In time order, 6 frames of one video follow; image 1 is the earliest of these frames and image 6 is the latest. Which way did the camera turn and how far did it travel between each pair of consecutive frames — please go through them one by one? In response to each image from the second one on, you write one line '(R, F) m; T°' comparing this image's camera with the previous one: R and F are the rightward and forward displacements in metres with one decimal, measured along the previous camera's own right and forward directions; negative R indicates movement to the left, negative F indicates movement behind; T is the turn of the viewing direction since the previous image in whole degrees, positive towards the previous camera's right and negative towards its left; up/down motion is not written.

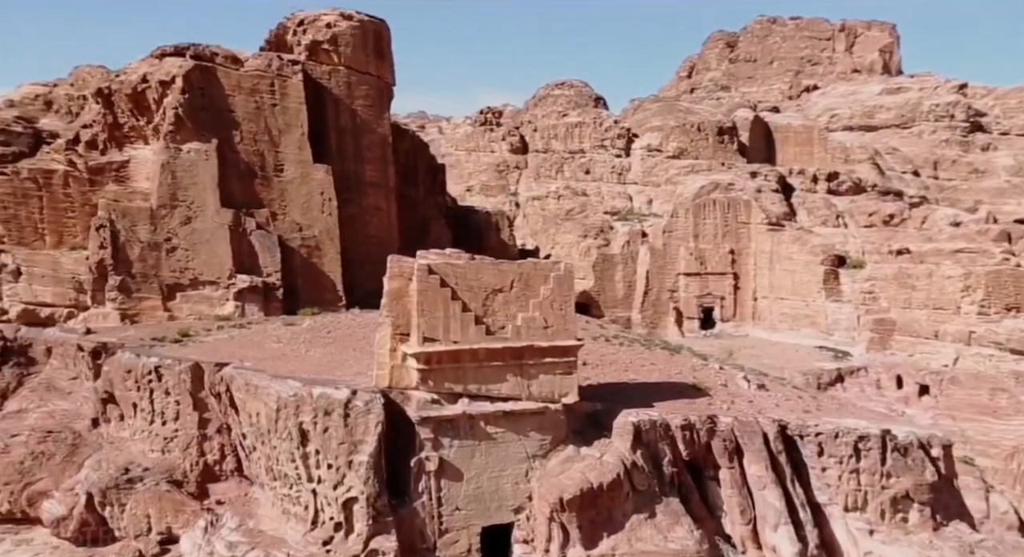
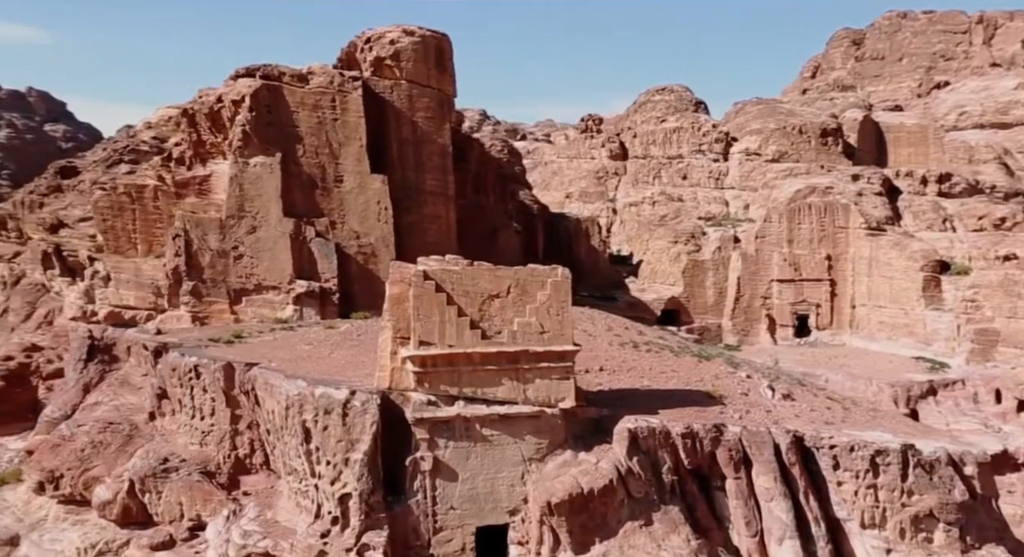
(+1.2, -0.1) m; -9°
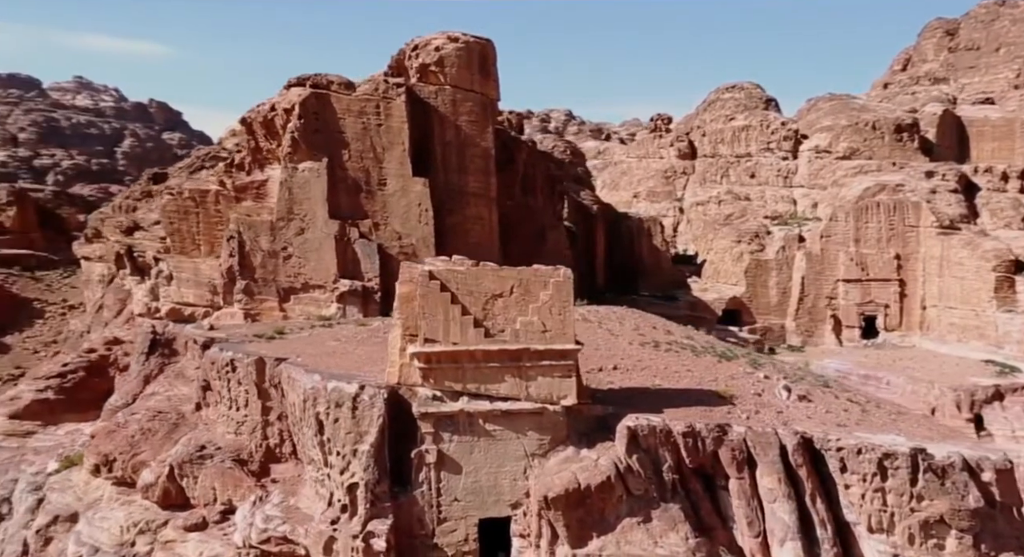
(+0.8, -0.2) m; -6°
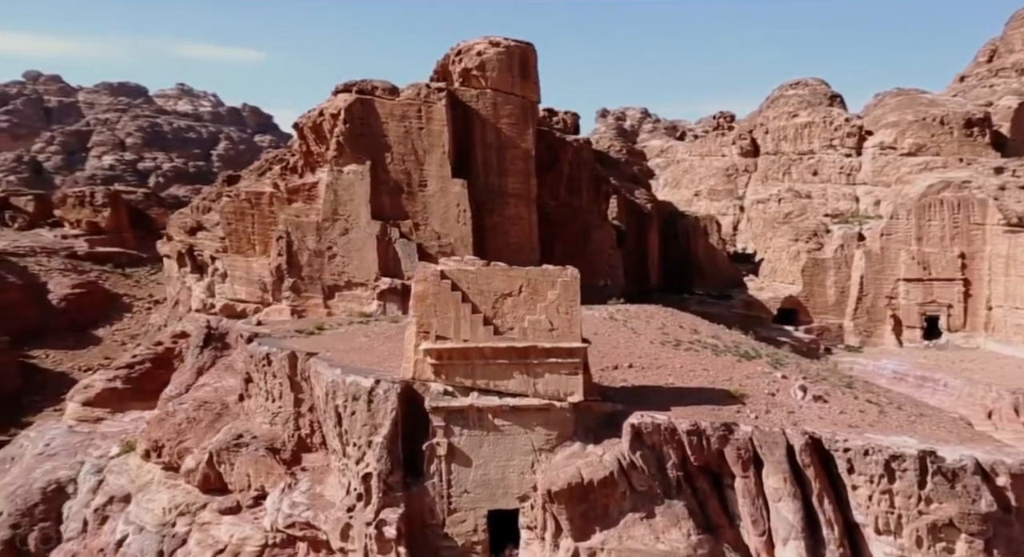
(+0.7, -0.2) m; -5°
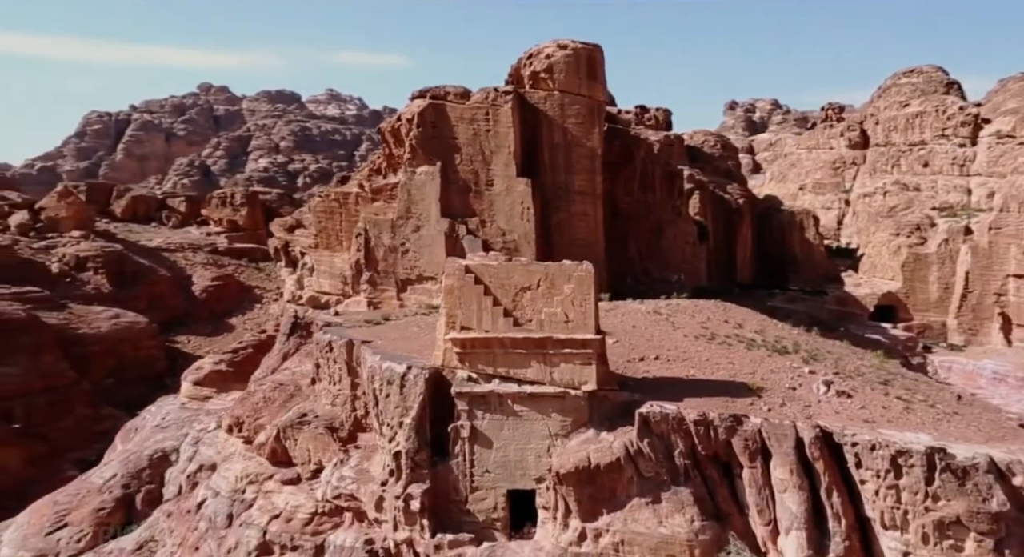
(+1.2, -0.5) m; -9°
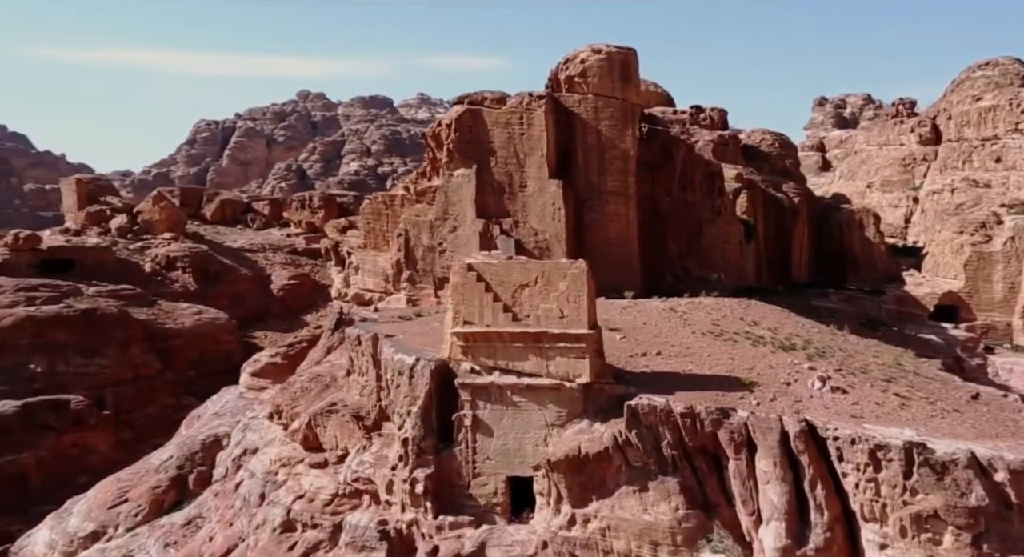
(+1.0, -0.4) m; -6°
